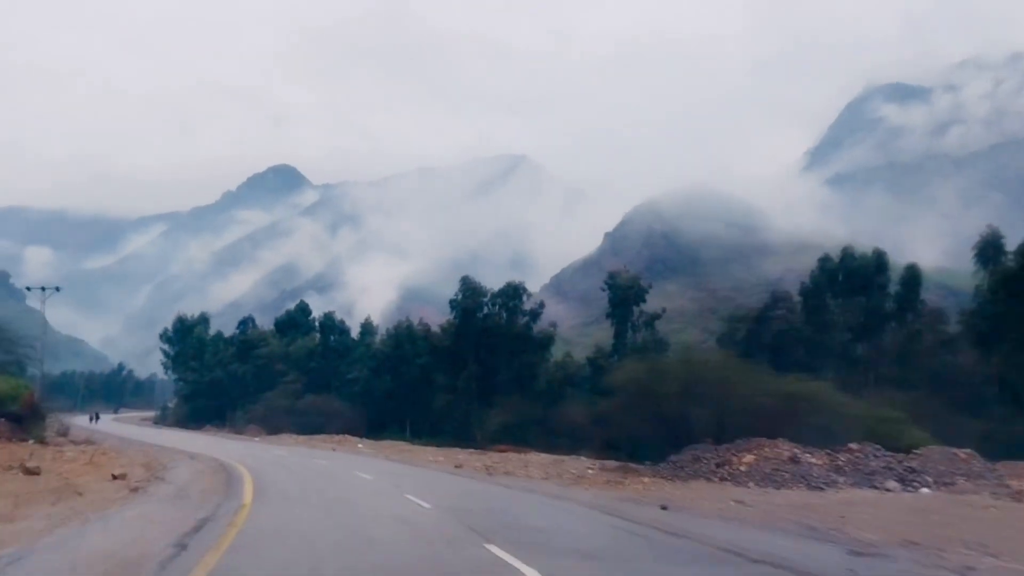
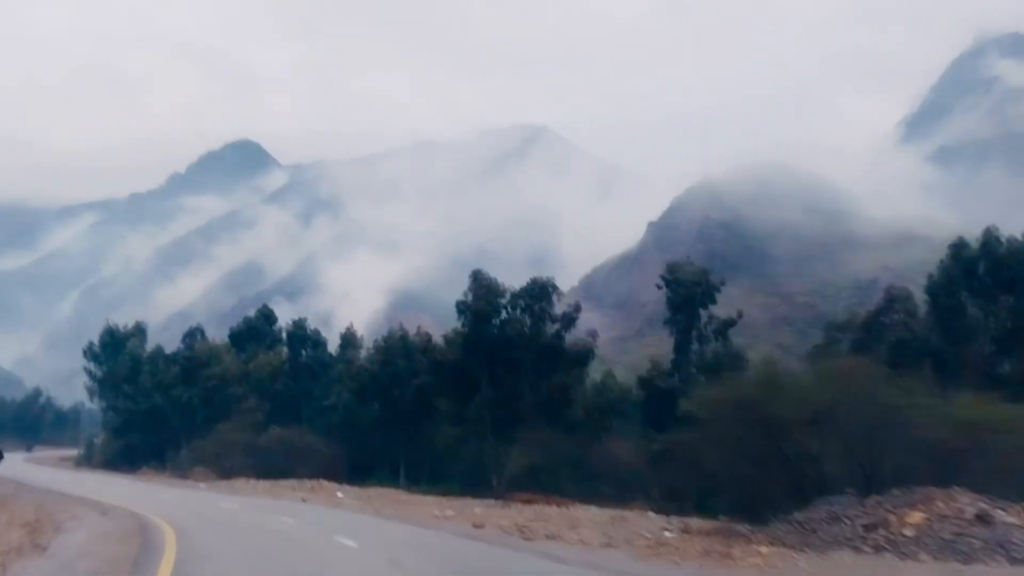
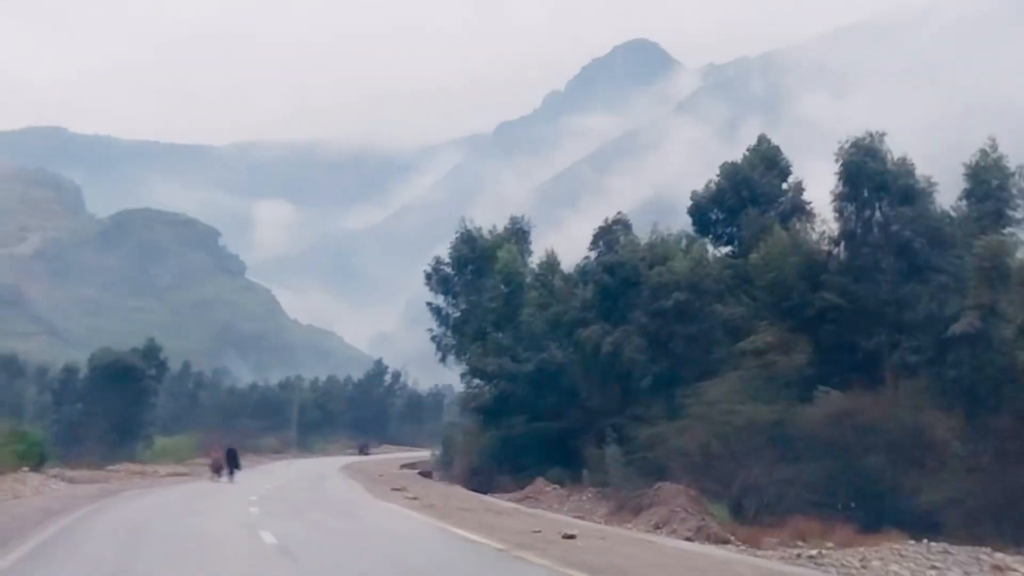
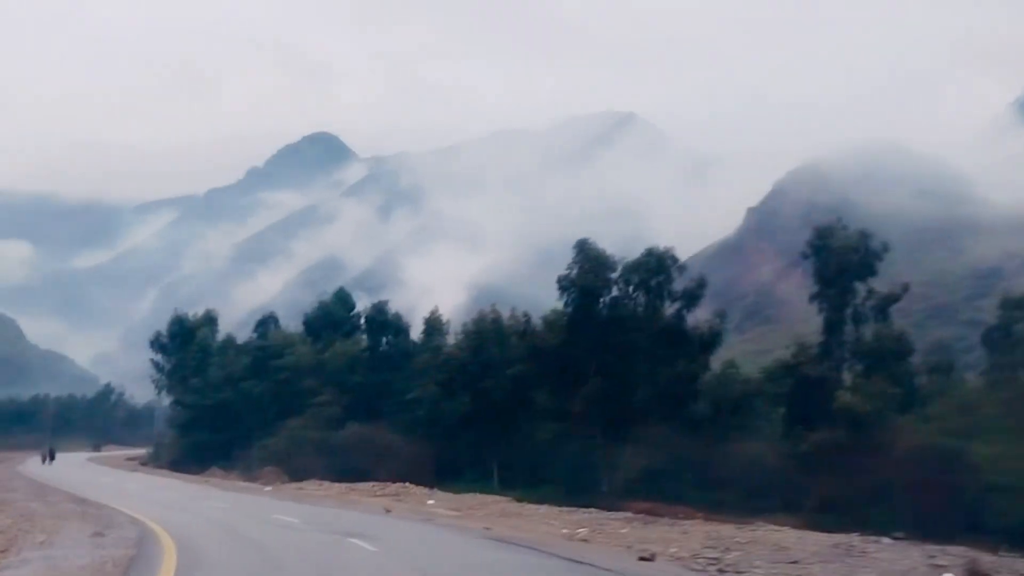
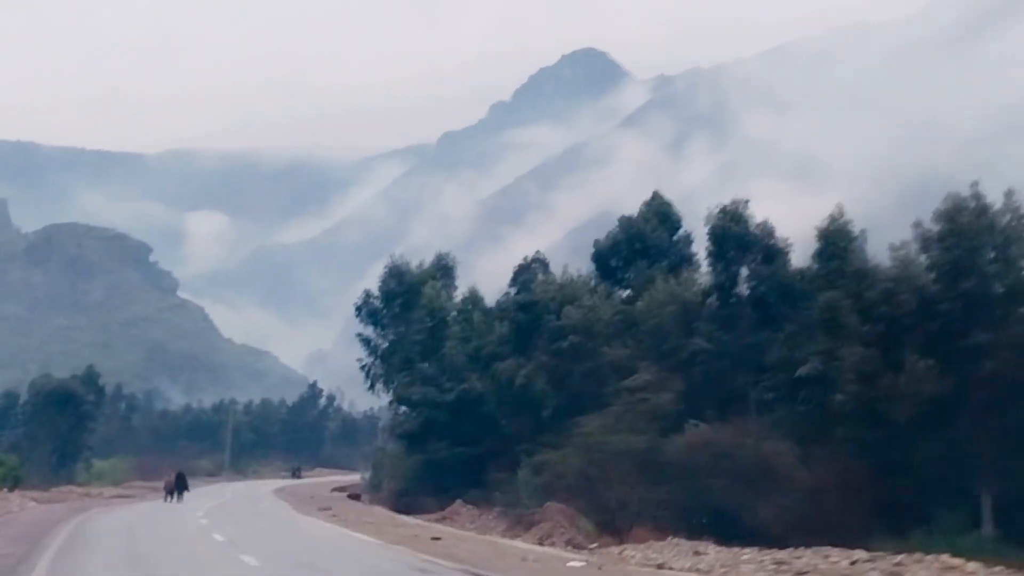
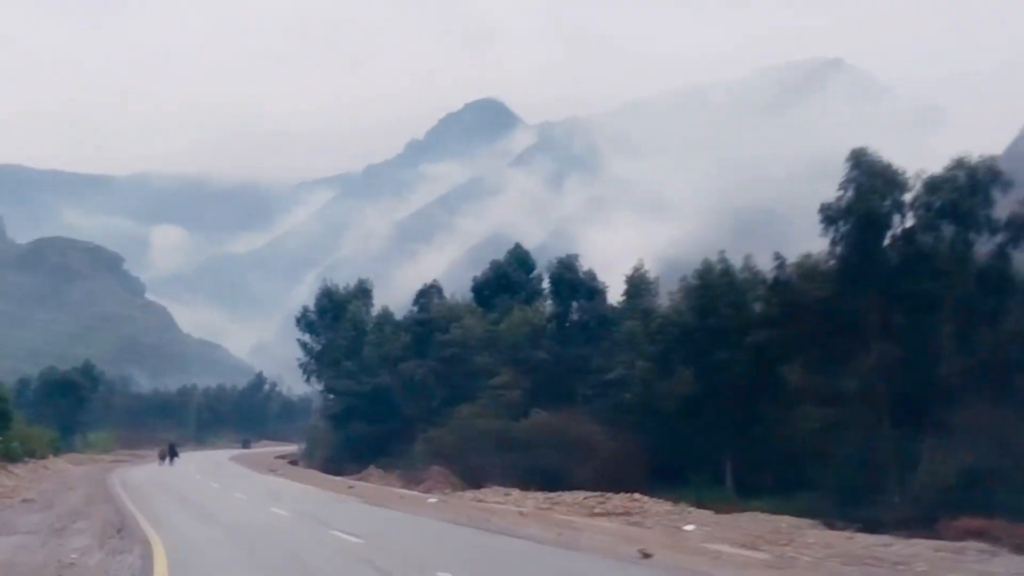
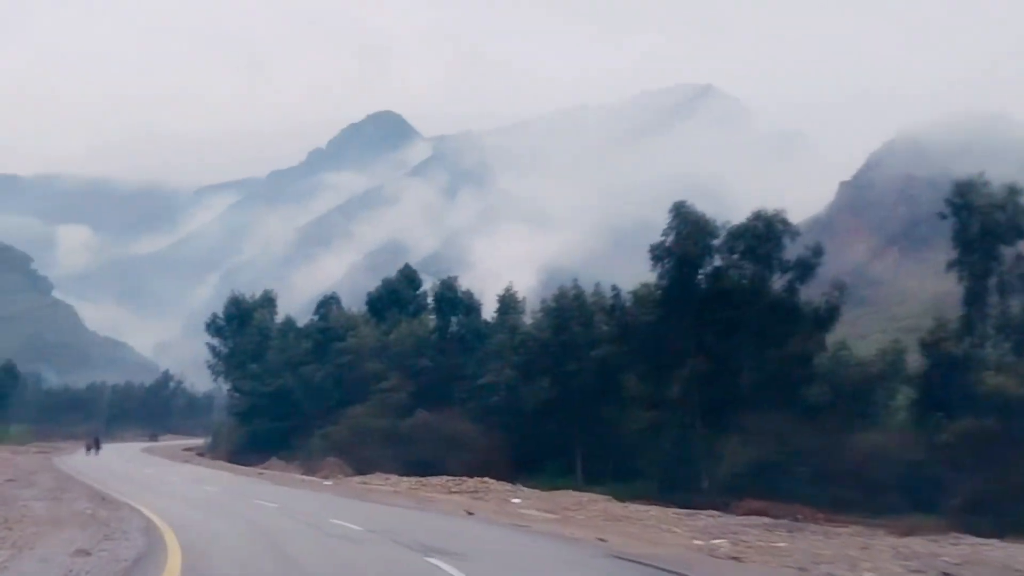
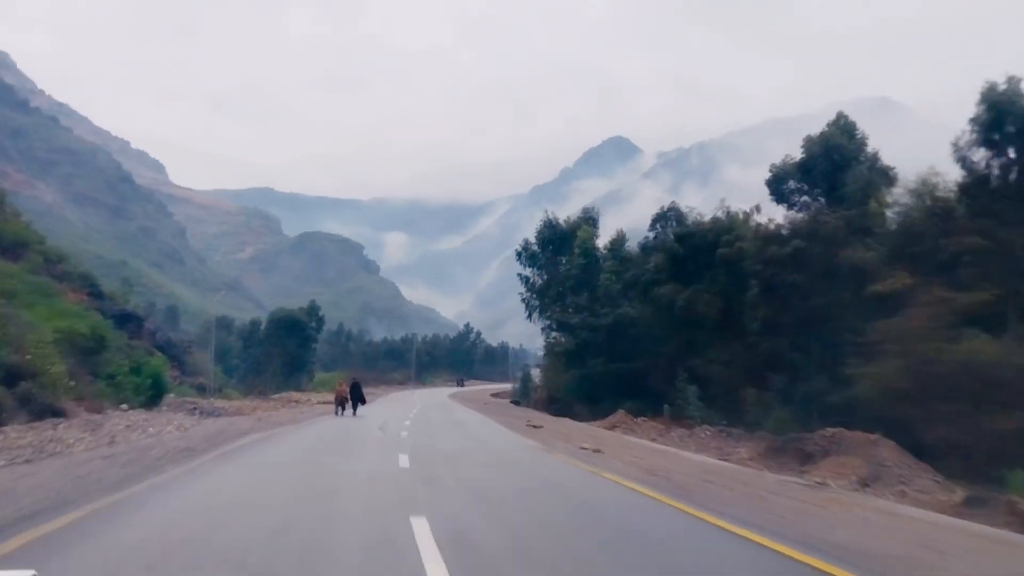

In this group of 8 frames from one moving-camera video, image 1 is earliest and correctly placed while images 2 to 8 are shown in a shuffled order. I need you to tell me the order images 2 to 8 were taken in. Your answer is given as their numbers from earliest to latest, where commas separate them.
2, 4, 7, 6, 5, 3, 8
